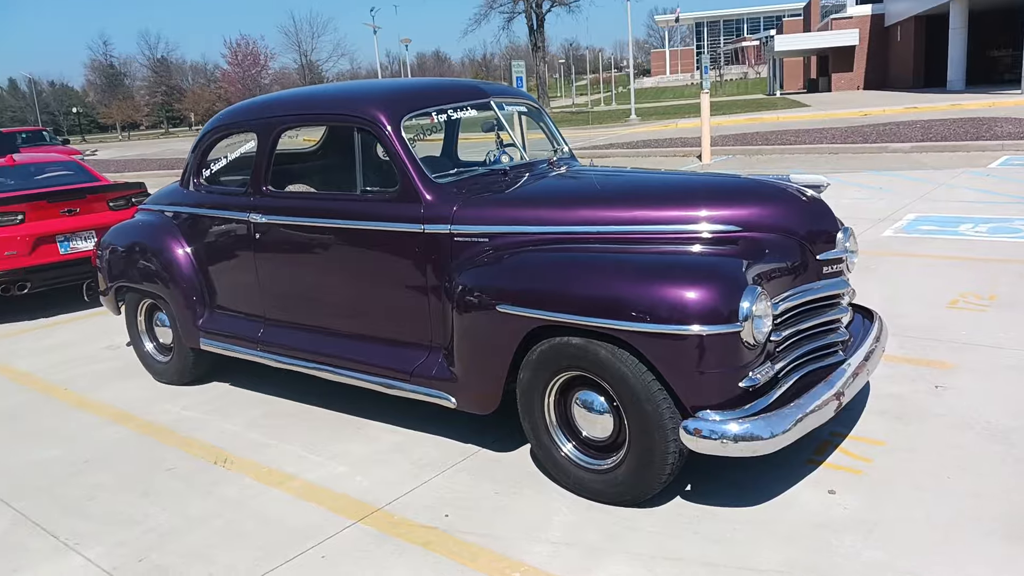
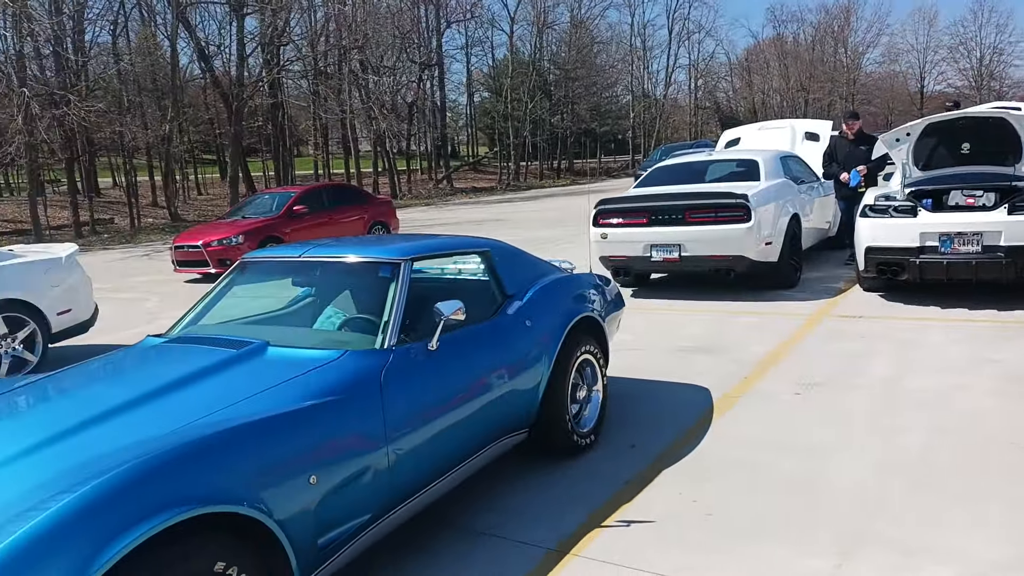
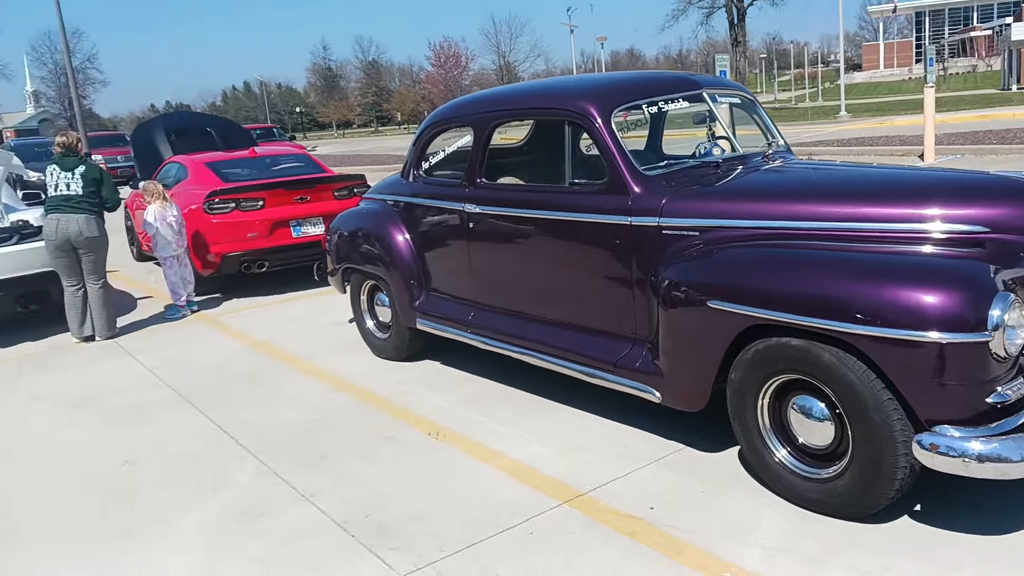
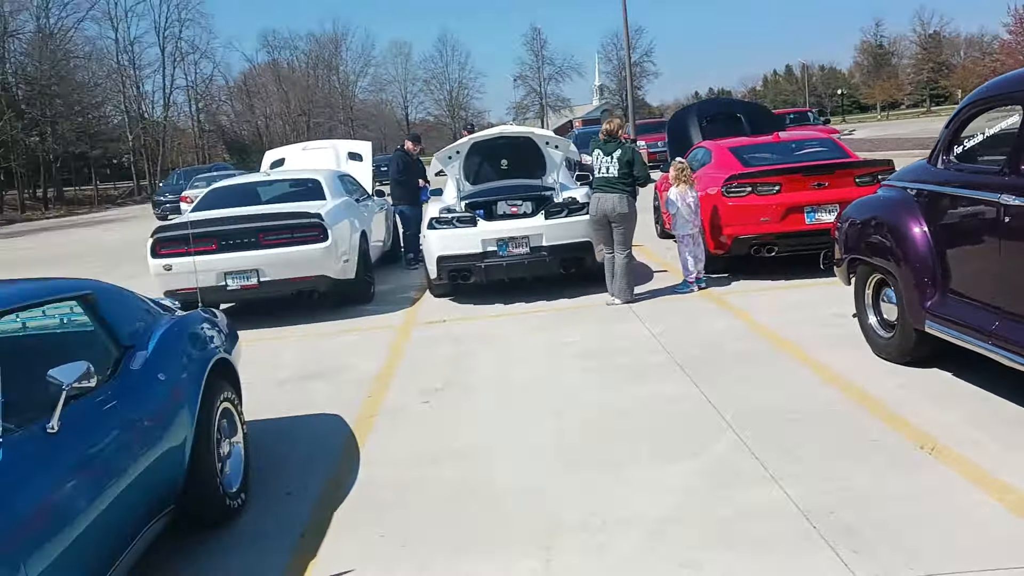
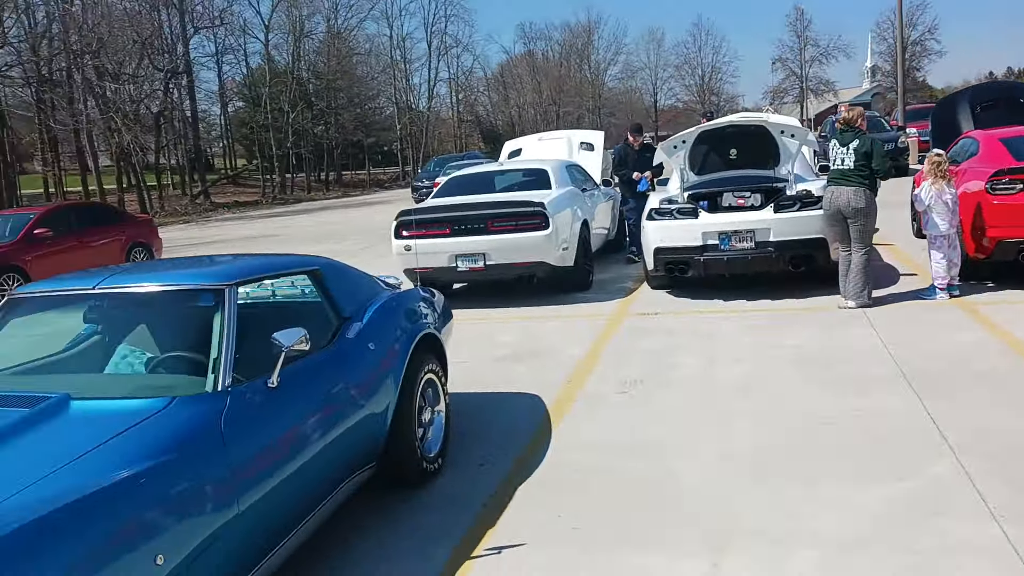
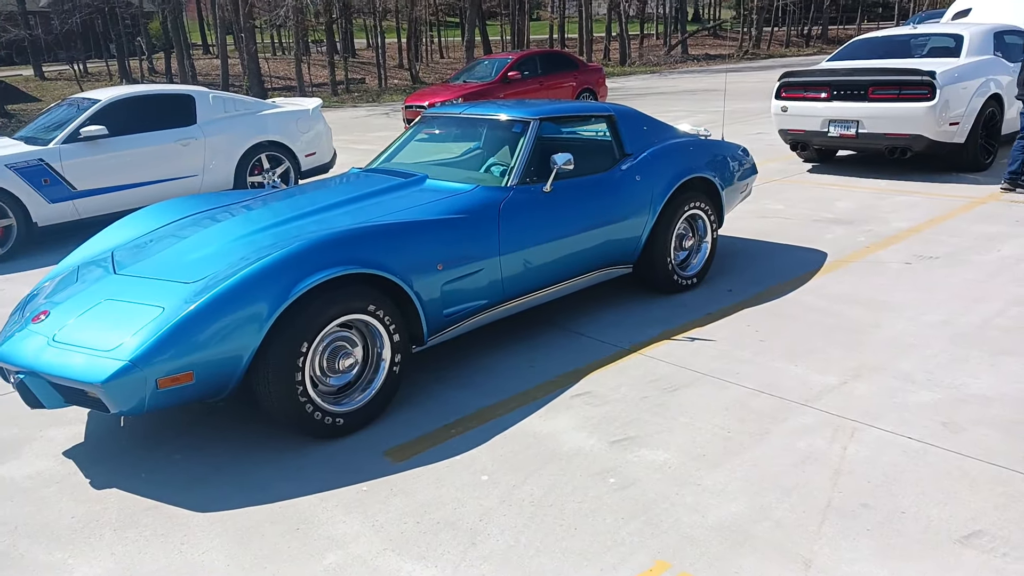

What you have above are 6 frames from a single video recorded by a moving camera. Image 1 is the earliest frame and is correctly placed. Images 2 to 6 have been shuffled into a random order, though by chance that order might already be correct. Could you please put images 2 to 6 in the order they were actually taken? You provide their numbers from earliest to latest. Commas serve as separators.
3, 4, 5, 2, 6
